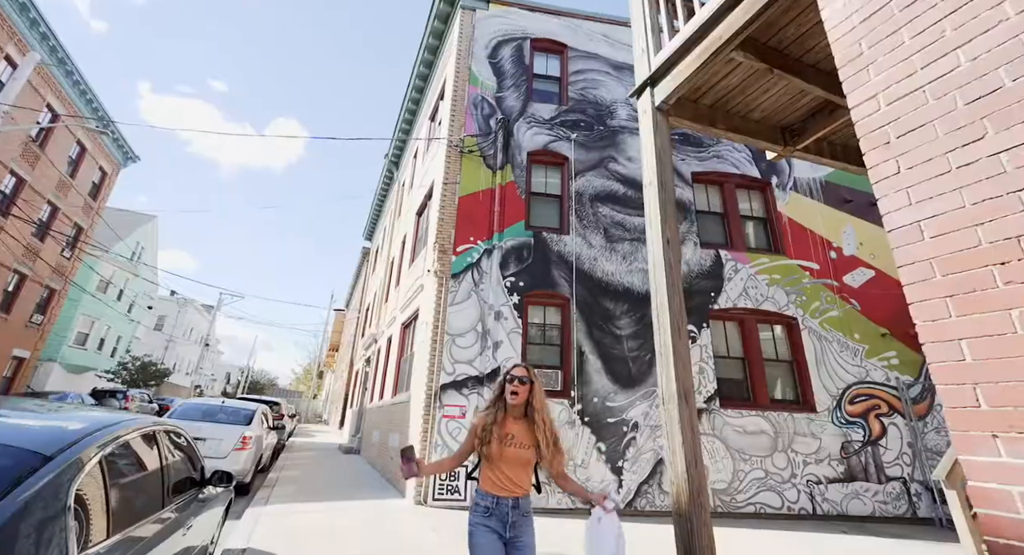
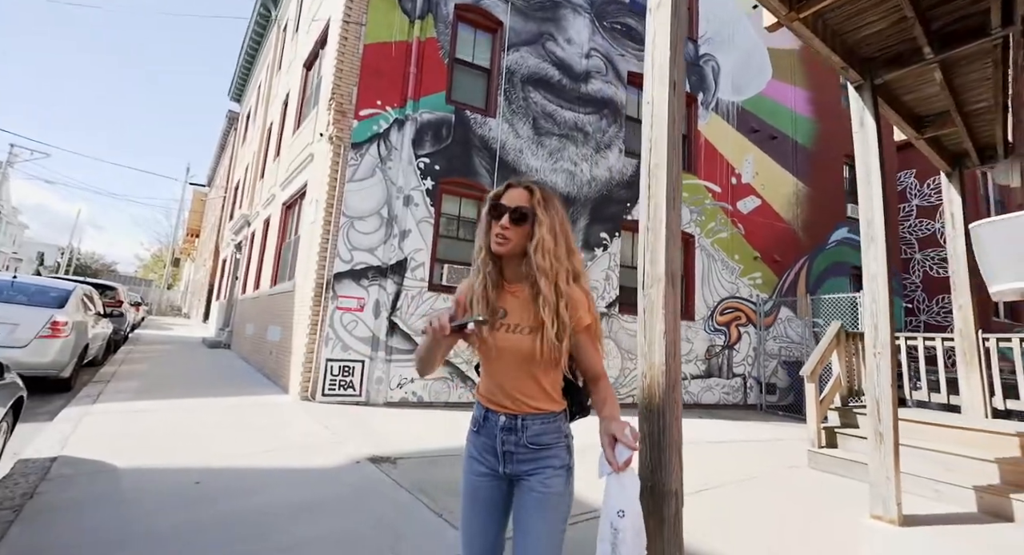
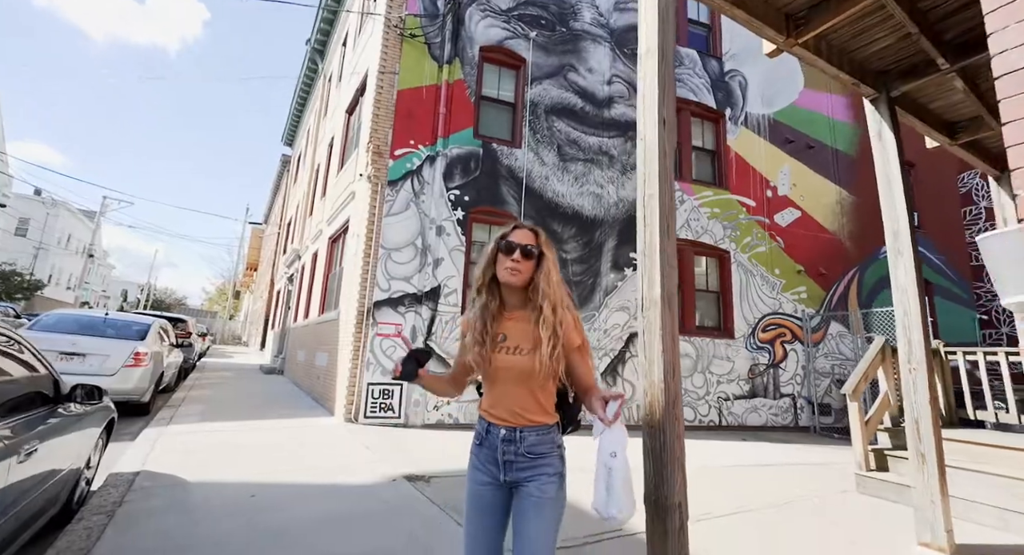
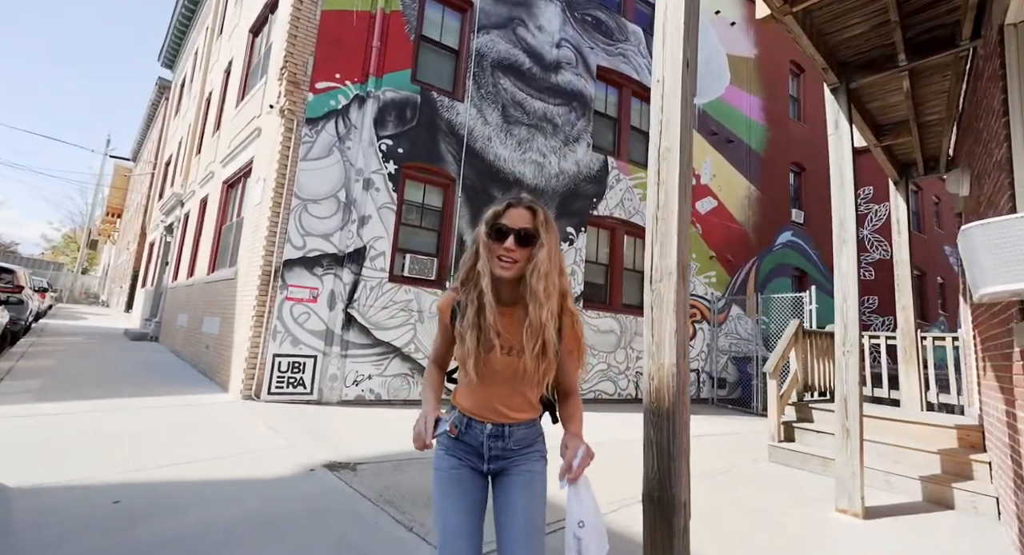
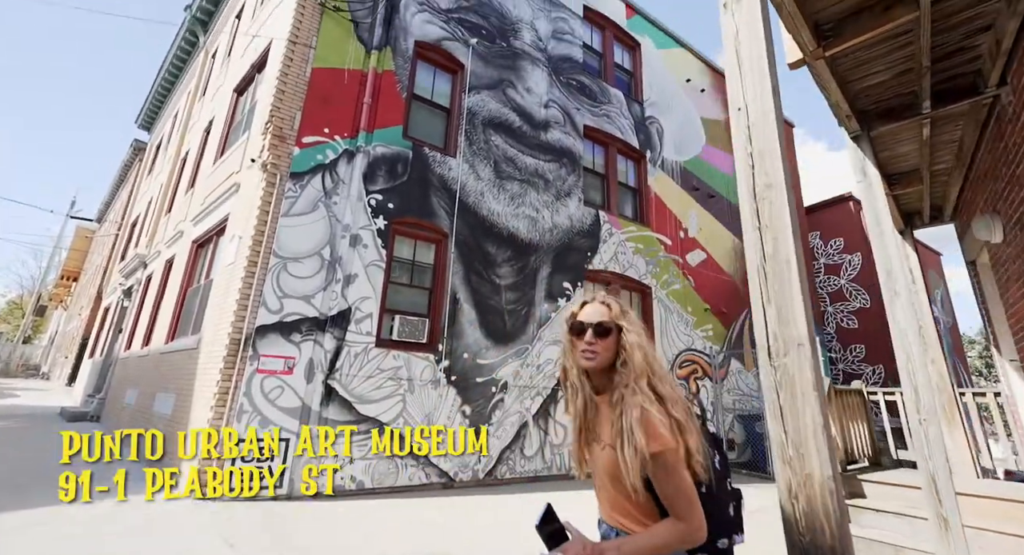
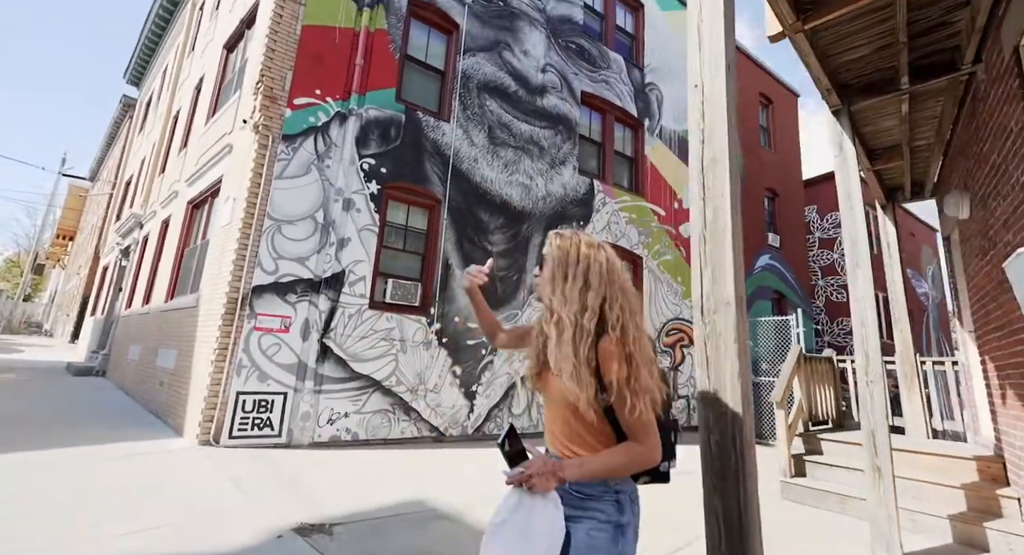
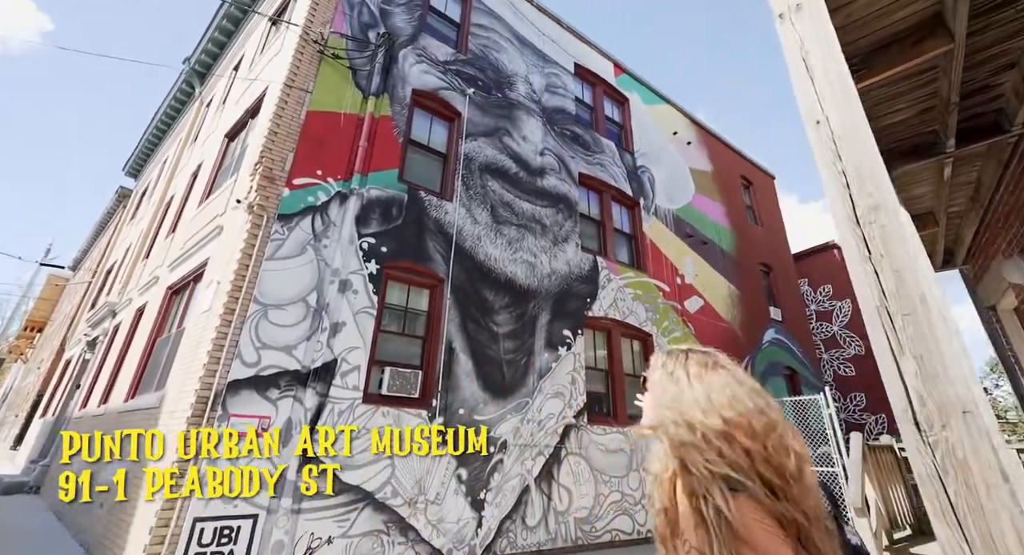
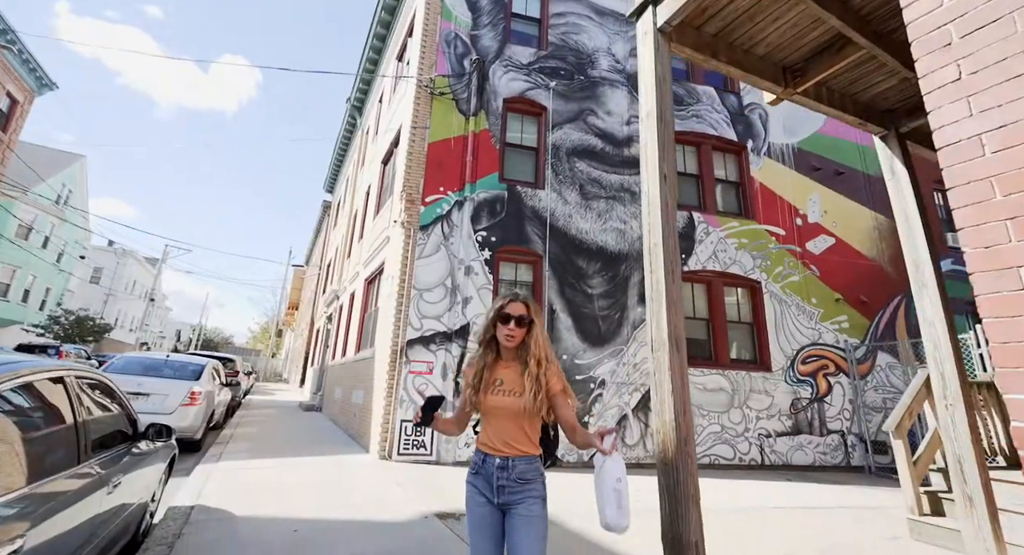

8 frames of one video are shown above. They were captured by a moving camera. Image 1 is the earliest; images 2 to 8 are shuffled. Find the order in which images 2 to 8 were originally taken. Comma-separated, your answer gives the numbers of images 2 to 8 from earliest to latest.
8, 3, 2, 4, 6, 5, 7
